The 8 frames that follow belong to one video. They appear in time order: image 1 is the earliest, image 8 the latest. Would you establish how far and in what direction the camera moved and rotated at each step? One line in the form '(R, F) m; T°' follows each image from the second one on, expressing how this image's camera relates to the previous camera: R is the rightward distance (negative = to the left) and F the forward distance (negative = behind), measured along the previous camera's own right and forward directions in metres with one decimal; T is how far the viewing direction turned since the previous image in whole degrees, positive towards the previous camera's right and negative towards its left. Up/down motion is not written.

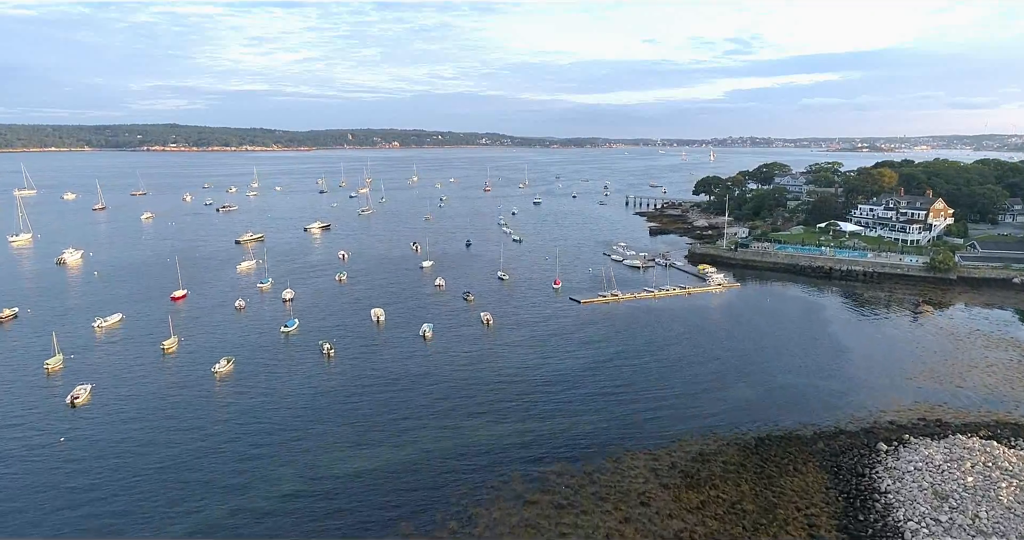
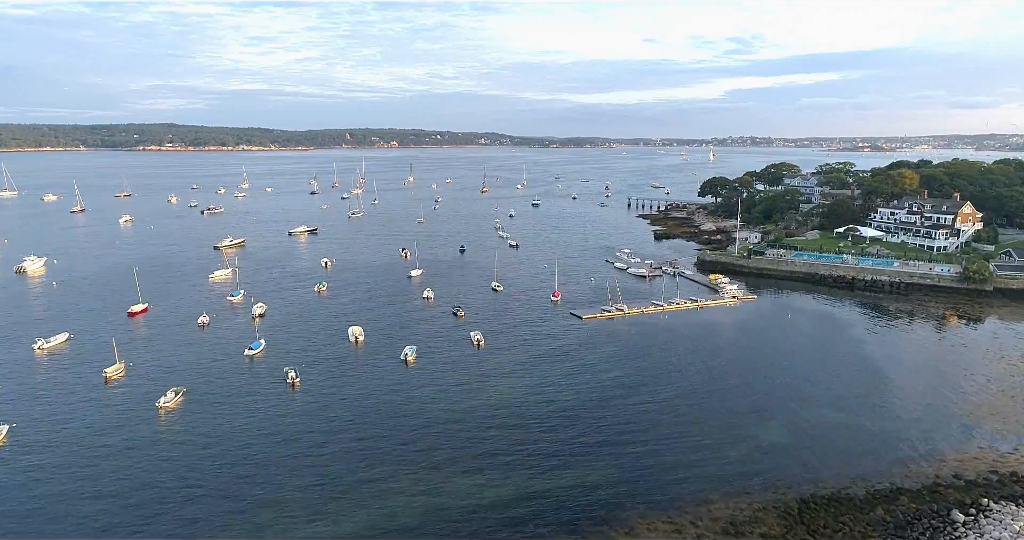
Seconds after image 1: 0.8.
(+0.3, +5.0) m; 0°
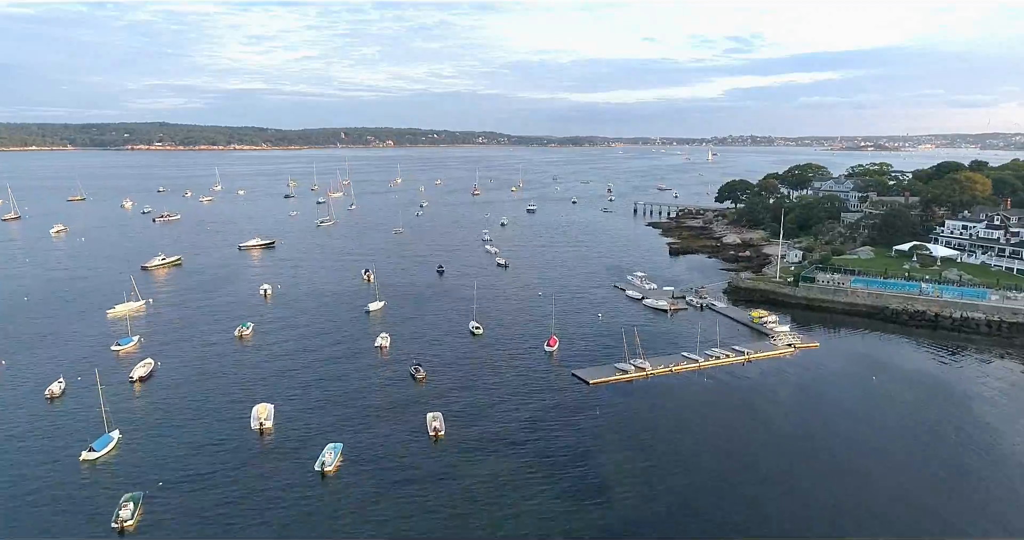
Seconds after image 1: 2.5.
(+0.9, +13.1) m; 0°
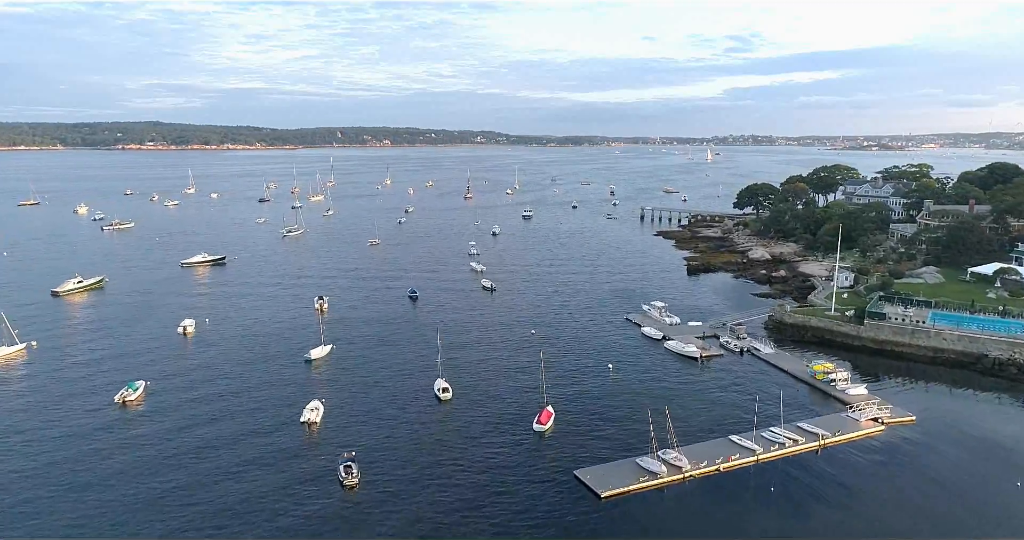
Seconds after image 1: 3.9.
(+0.8, +11.1) m; 0°
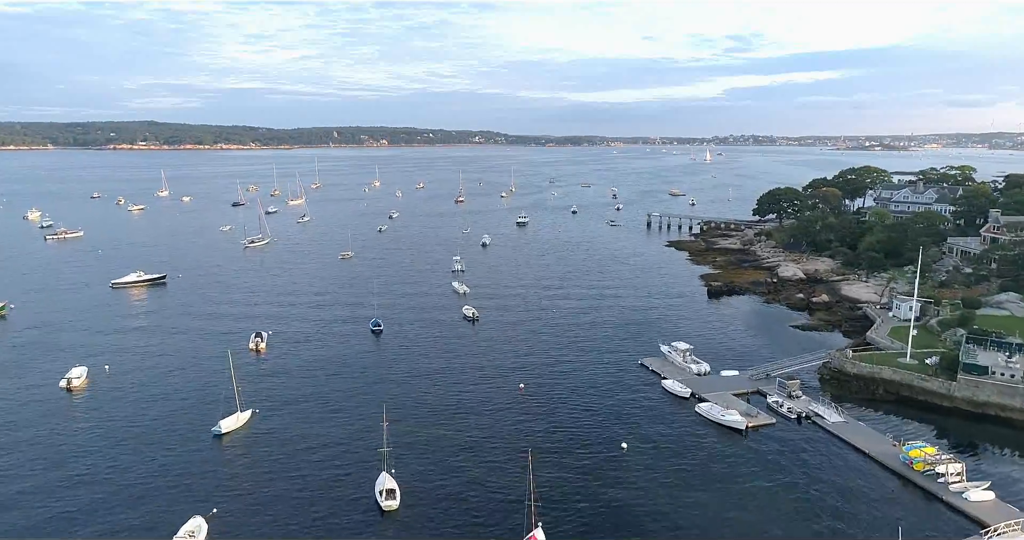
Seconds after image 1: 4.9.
(+0.7, +9.6) m; 0°
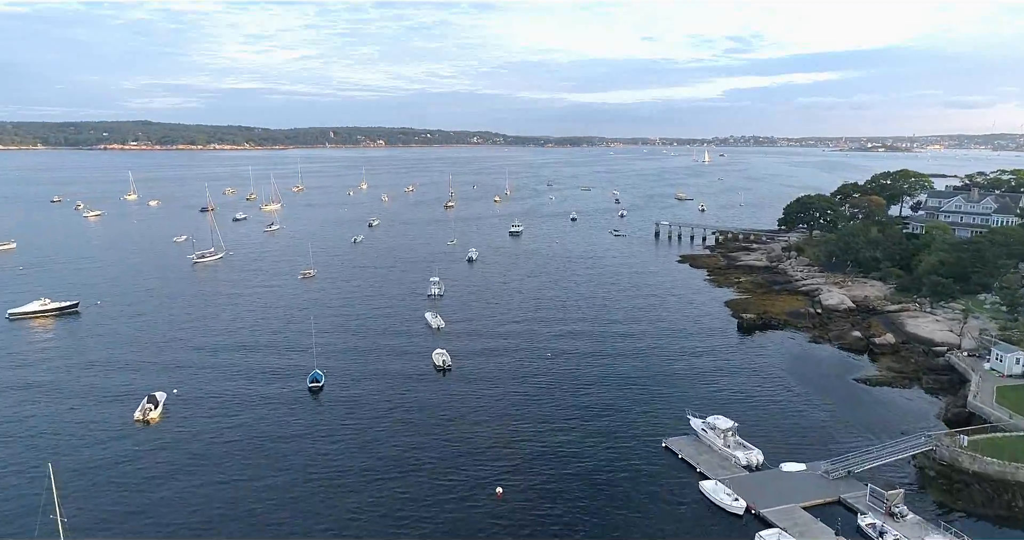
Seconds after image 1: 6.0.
(+0.8, +9.8) m; 0°
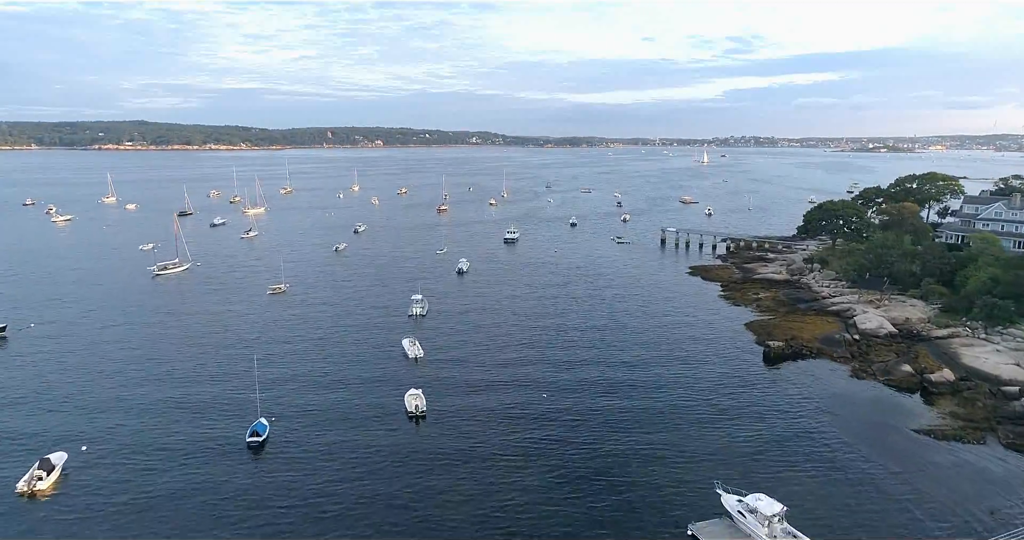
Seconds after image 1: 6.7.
(+0.4, +5.9) m; 0°
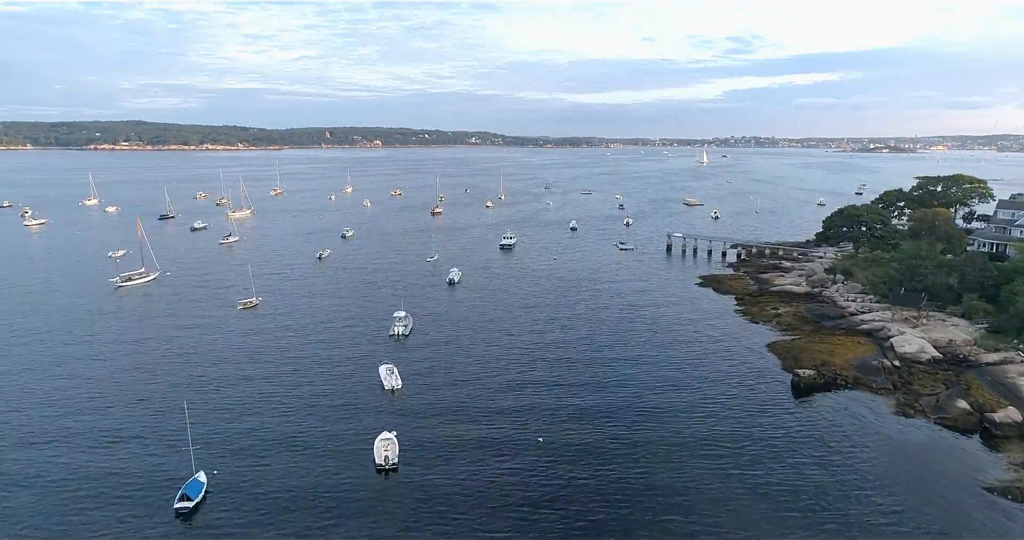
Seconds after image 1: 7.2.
(+0.3, +4.7) m; 0°
